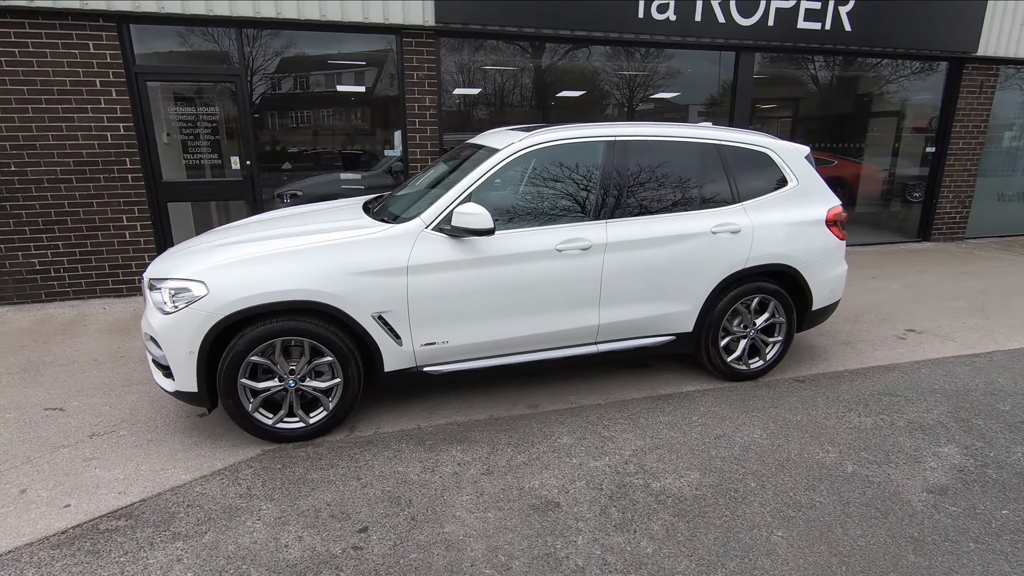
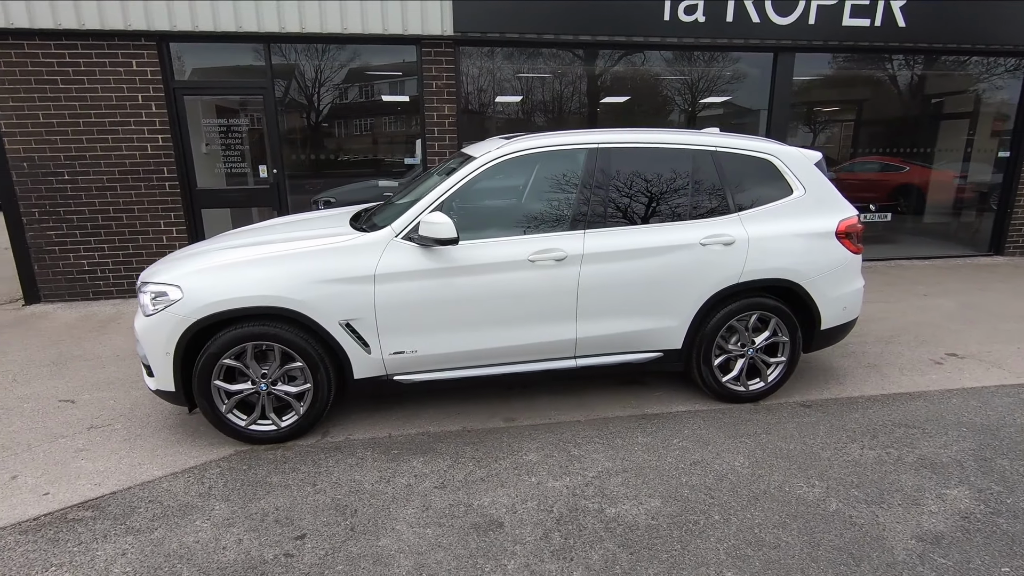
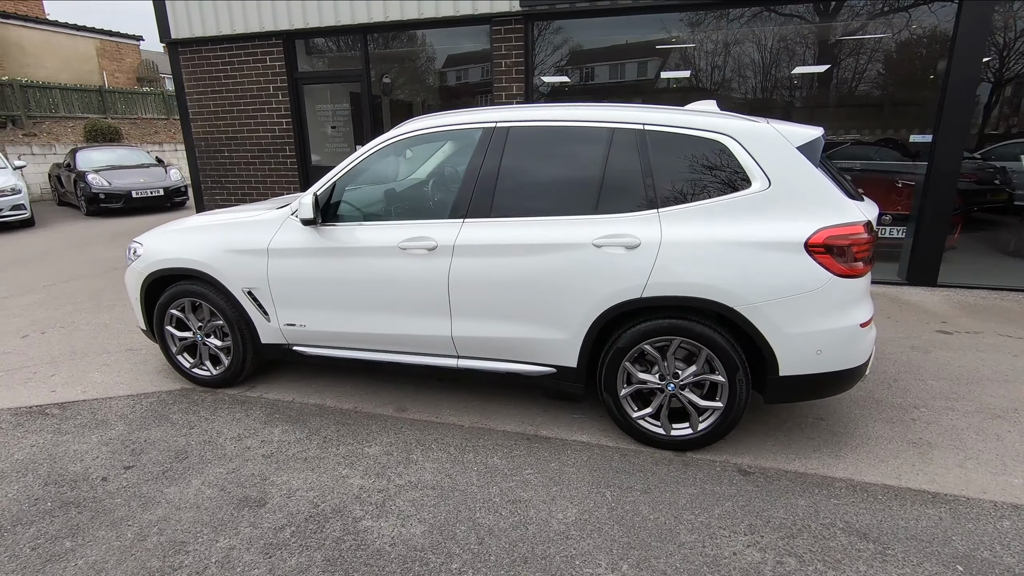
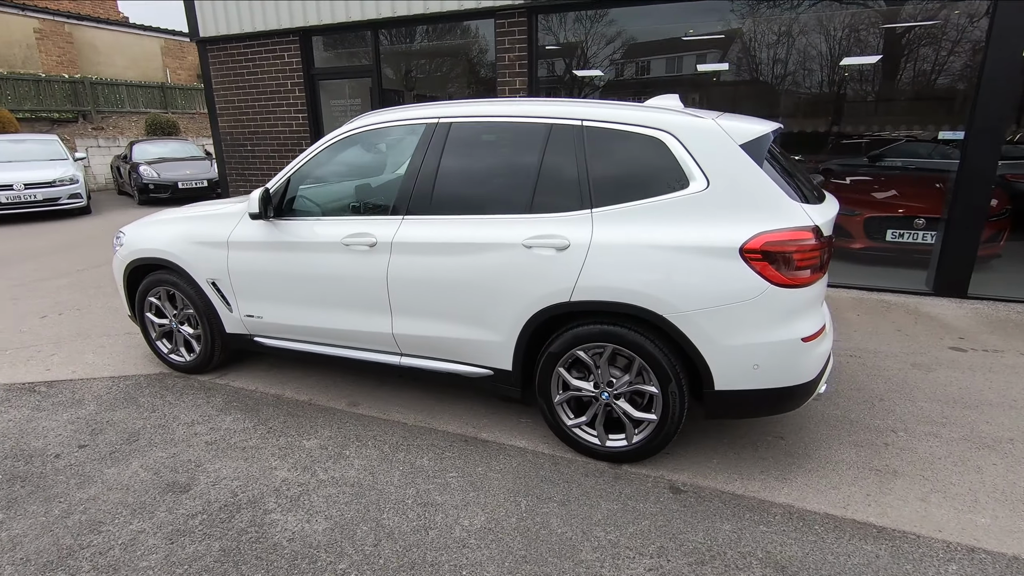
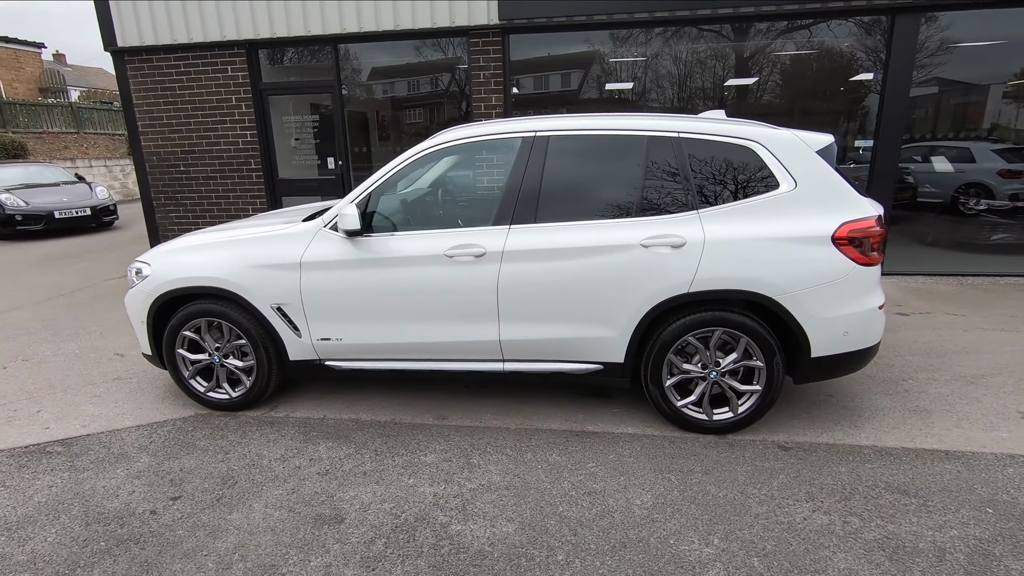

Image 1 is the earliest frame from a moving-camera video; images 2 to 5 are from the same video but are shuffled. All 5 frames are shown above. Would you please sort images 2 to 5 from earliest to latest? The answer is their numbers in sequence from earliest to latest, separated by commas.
2, 5, 3, 4
